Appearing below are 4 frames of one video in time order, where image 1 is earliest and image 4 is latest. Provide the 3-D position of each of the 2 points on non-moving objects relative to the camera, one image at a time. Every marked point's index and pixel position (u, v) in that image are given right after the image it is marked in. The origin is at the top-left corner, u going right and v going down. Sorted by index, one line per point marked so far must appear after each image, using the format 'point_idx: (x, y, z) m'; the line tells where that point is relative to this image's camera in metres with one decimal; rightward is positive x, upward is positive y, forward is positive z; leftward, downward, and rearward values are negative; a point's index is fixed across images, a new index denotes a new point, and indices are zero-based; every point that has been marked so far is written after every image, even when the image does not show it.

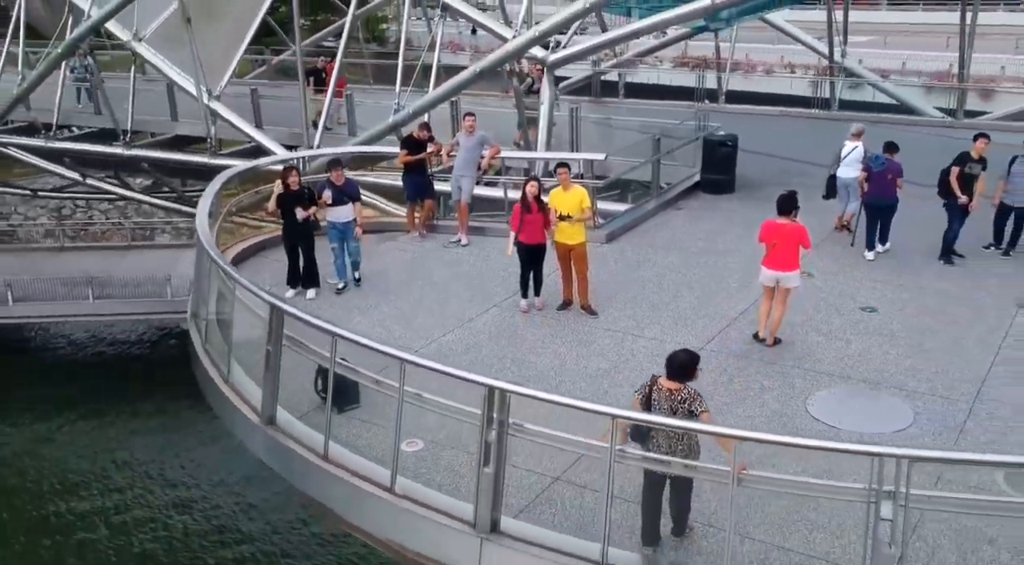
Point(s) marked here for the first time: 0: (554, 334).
0: (+0.4, -0.5, +10.2) m
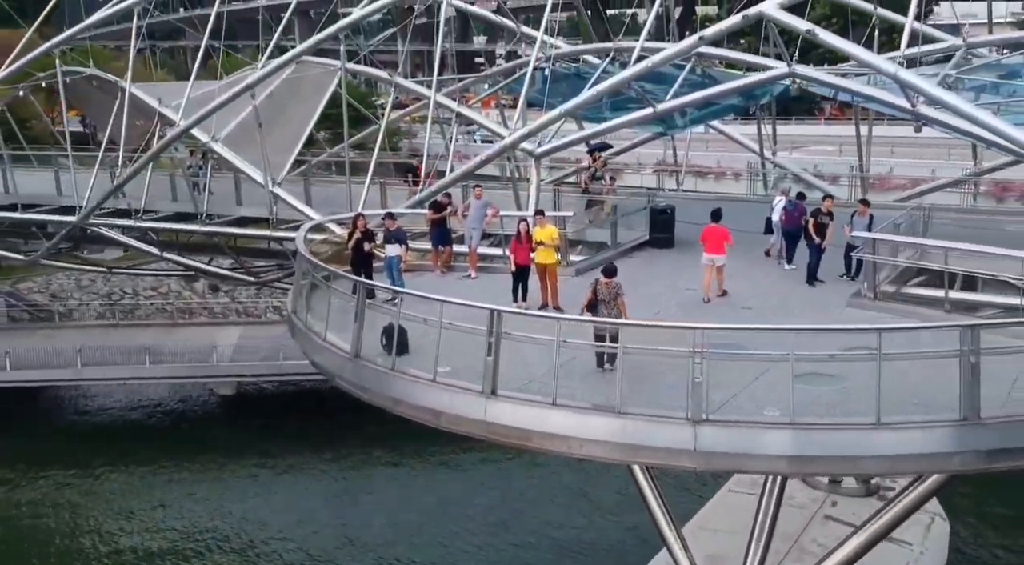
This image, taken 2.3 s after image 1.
0: (+0.3, -0.6, +15.4) m
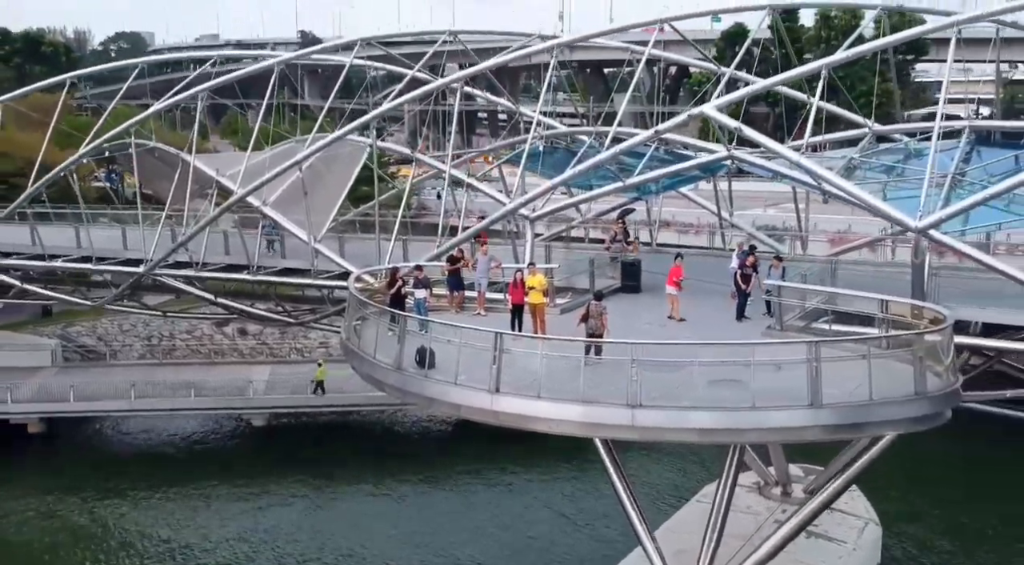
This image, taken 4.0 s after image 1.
0: (+0.3, -1.3, +20.6) m
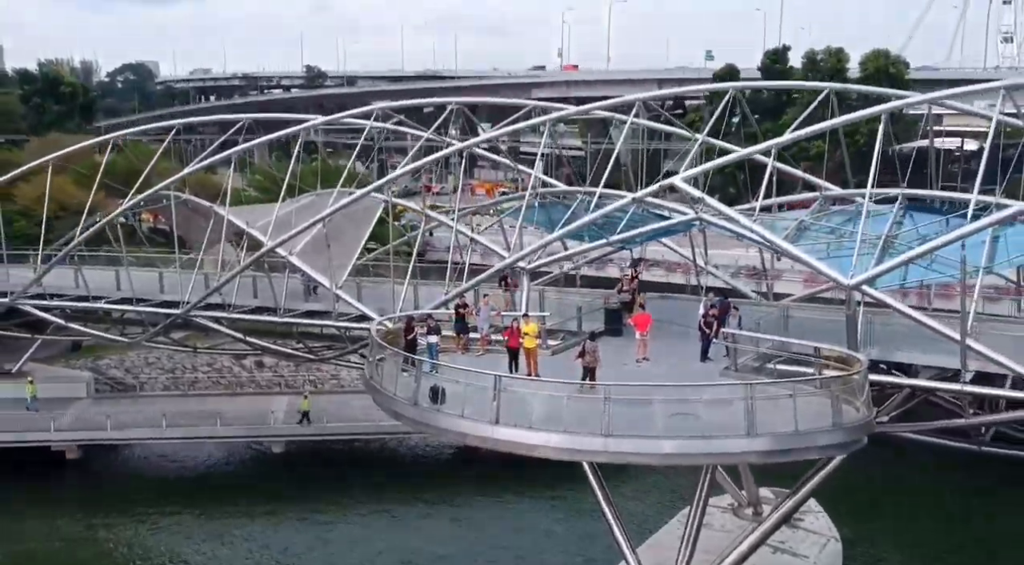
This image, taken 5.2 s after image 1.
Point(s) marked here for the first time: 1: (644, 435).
0: (+0.2, -2.4, +24.4) m
1: (+2.4, -2.9, +19.9) m
